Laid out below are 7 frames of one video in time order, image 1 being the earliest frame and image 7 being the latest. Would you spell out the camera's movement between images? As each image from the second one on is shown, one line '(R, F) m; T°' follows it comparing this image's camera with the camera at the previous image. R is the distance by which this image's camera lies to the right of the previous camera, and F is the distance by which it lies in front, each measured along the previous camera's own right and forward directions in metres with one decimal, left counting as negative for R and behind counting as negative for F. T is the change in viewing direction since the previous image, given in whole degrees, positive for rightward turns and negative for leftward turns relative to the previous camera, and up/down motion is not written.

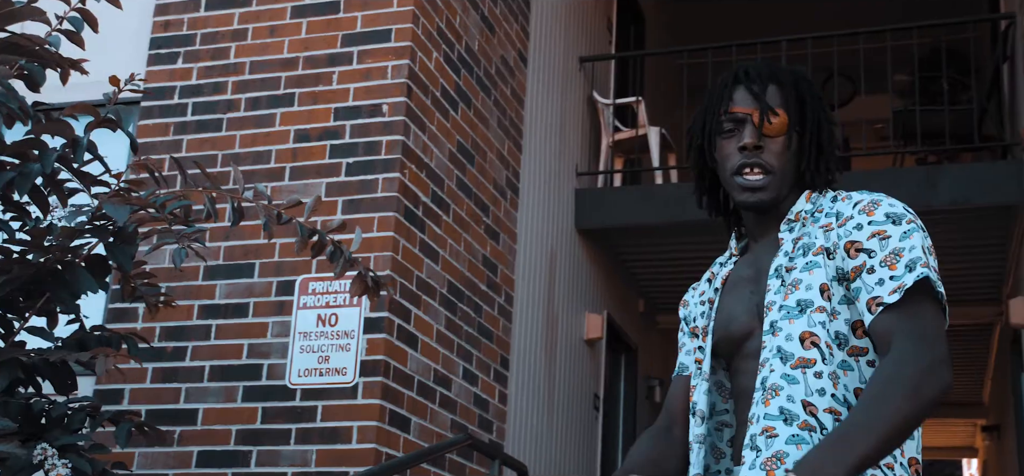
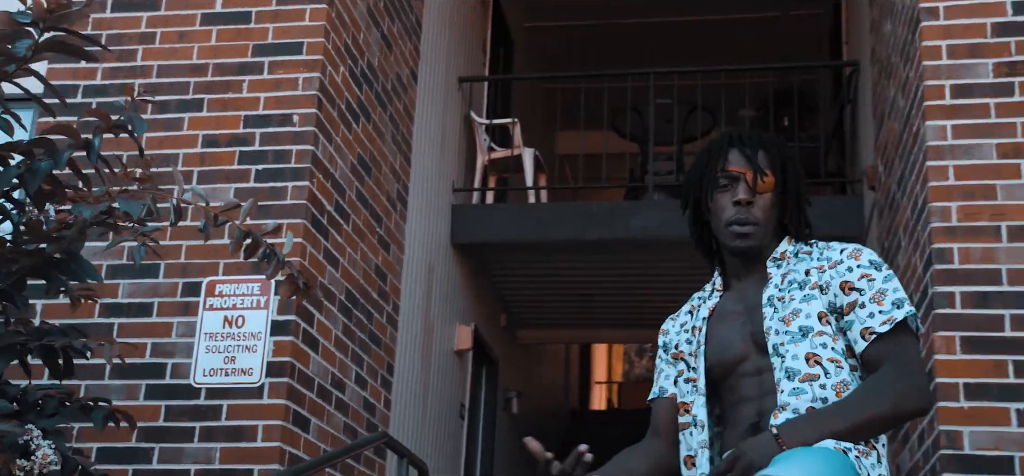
(-0.4, -0.2) m; +10°
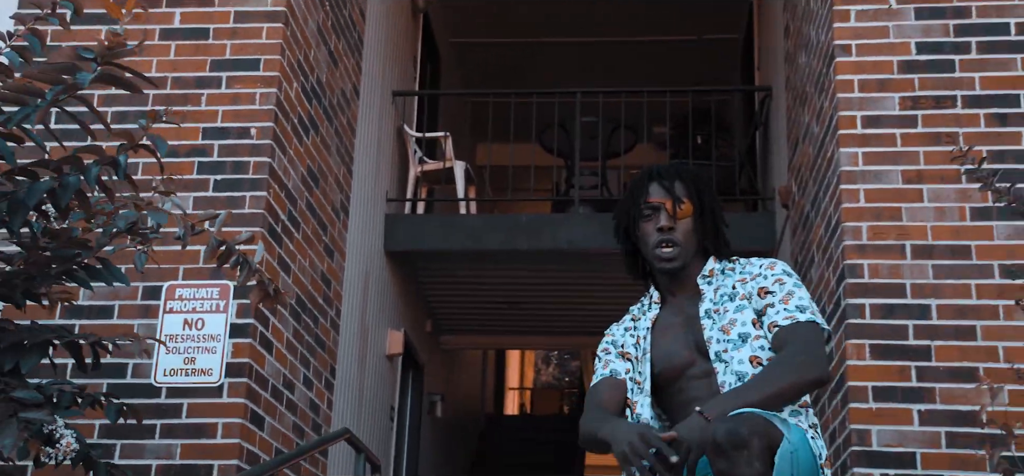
(-0.2, -0.3) m; +6°
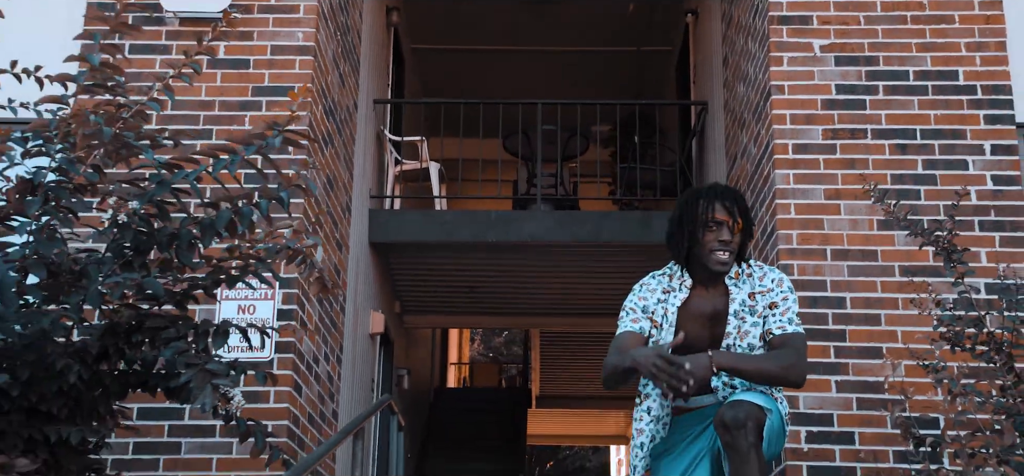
(-0.5, -0.9) m; +5°
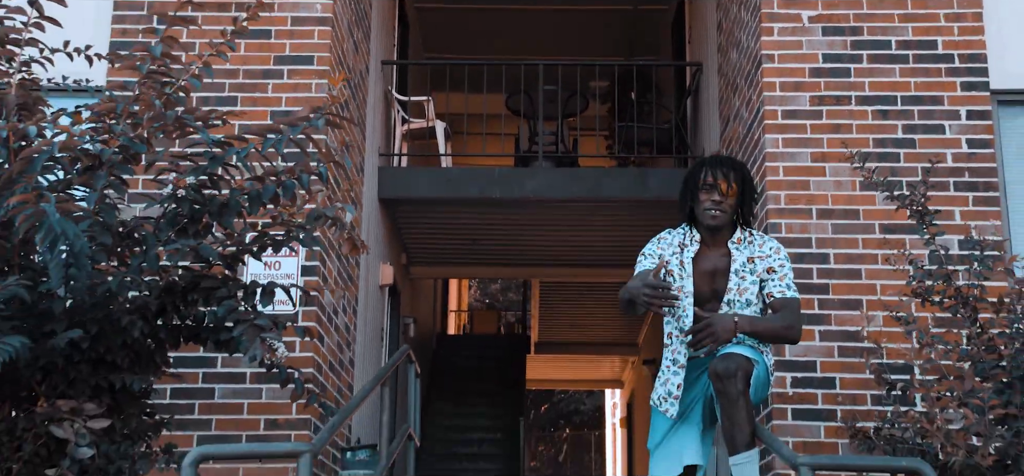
(-0.1, -0.4) m; 0°
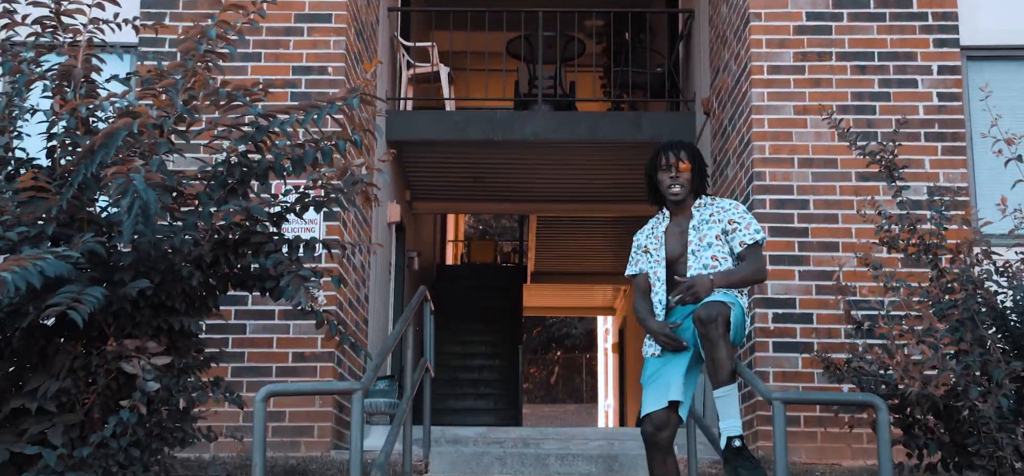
(-0.1, -0.5) m; +1°
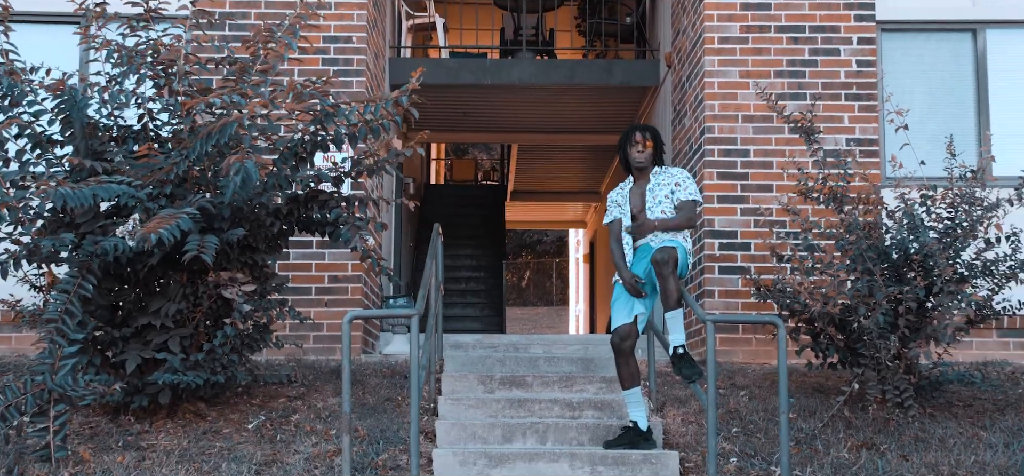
(-0.2, -1.3) m; +2°
